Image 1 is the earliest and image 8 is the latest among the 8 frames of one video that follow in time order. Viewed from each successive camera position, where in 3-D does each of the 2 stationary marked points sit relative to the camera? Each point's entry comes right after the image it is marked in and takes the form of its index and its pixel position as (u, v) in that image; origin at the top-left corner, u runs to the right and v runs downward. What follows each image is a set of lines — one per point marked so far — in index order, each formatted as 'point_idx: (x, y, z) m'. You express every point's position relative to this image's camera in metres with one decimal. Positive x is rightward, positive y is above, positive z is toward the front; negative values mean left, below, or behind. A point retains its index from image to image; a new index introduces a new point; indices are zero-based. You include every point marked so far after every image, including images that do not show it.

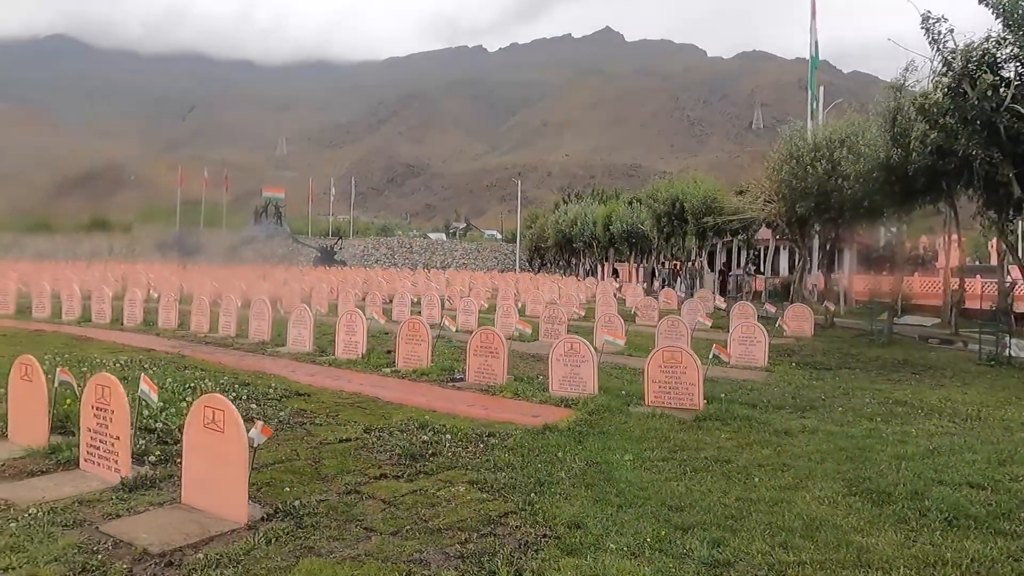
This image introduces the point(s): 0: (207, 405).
0: (-2.1, -0.8, +4.6) m
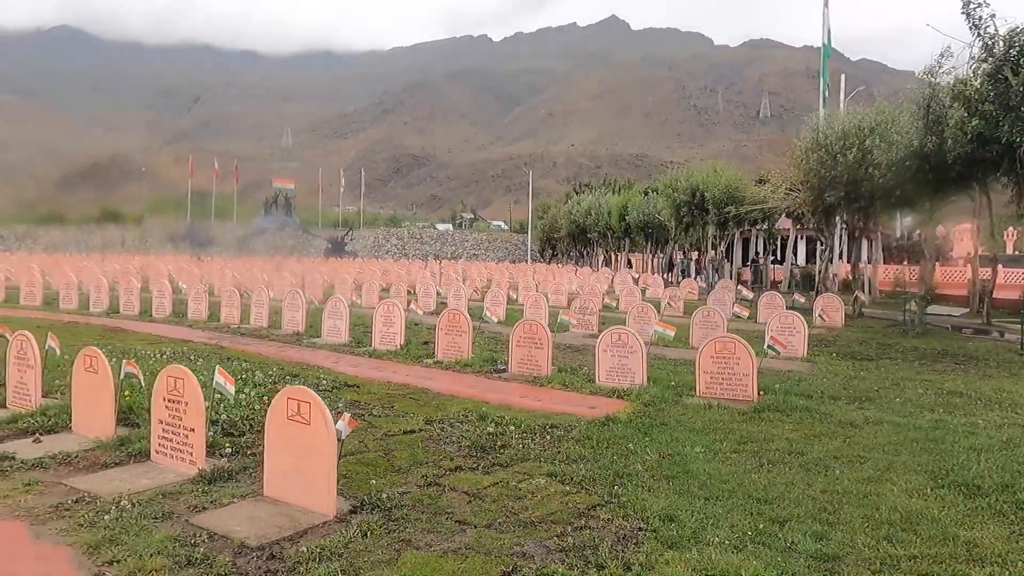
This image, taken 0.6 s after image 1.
0: (-1.5, -0.7, +4.5) m
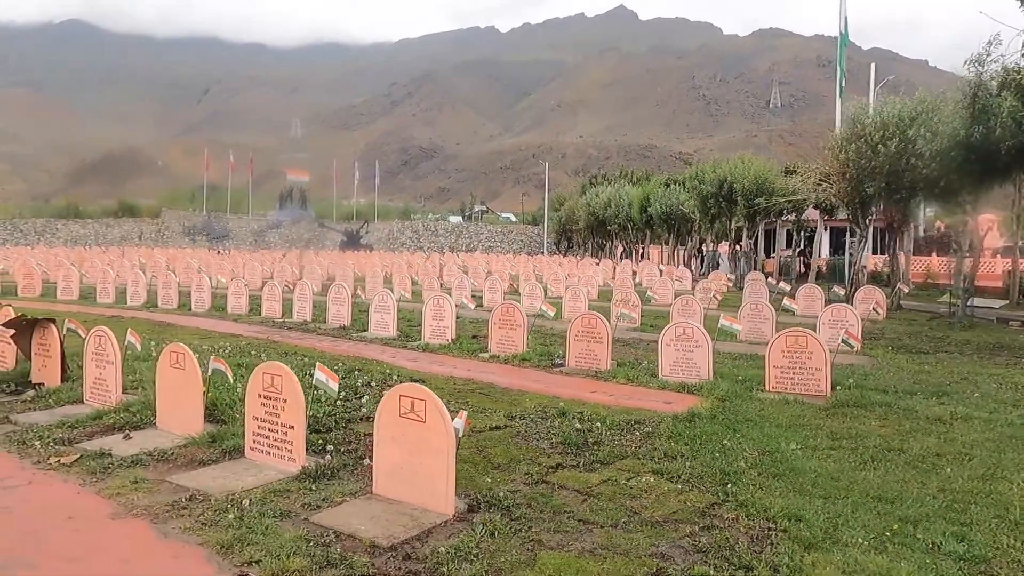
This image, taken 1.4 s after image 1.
0: (-0.7, -0.7, +4.5) m
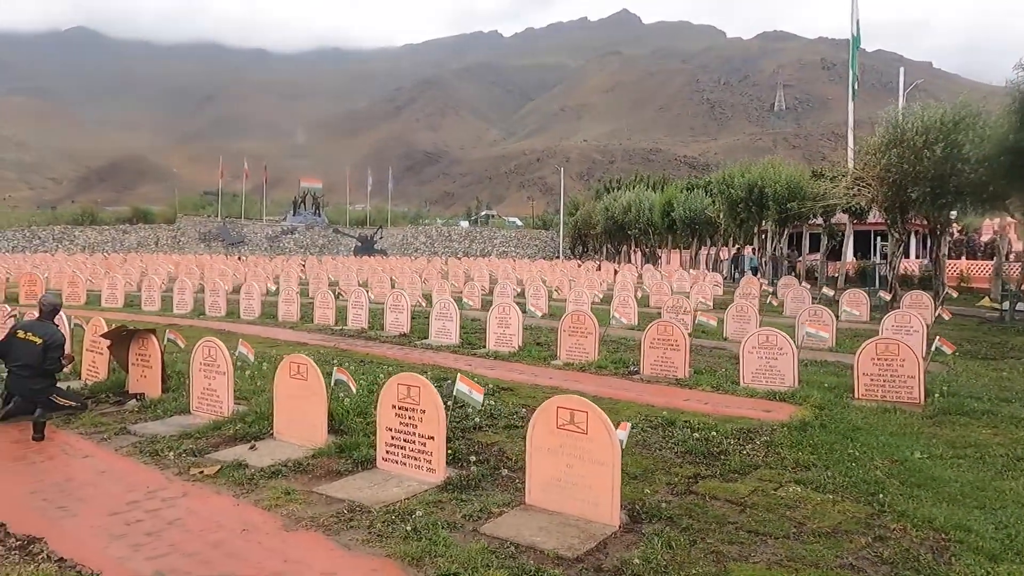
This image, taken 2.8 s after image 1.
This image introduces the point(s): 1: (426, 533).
0: (+0.3, -0.8, +4.5) m
1: (-0.5, -1.5, +4.1) m
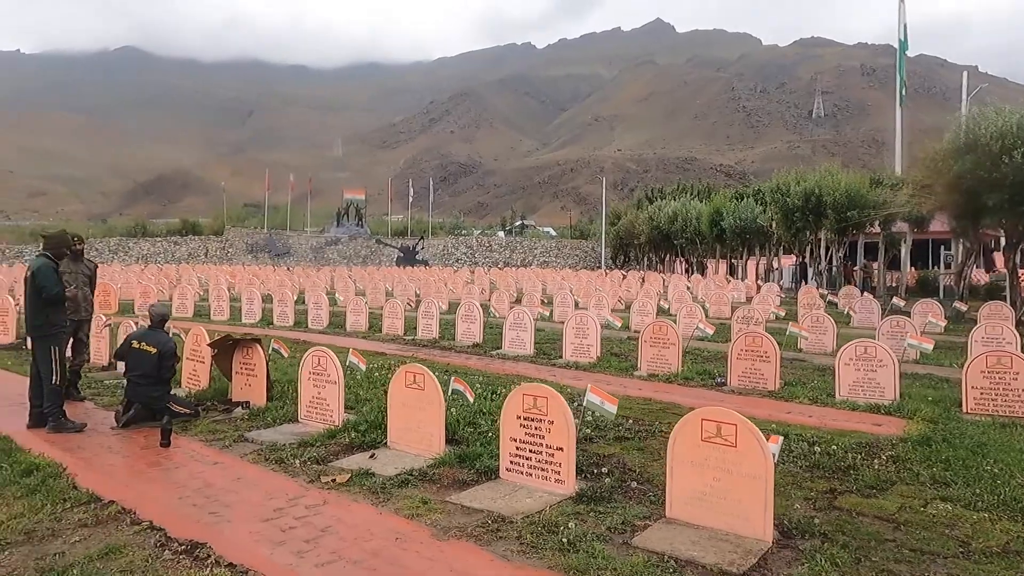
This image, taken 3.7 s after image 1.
0: (+1.3, -0.9, +4.4) m
1: (+0.4, -1.6, +4.1) m
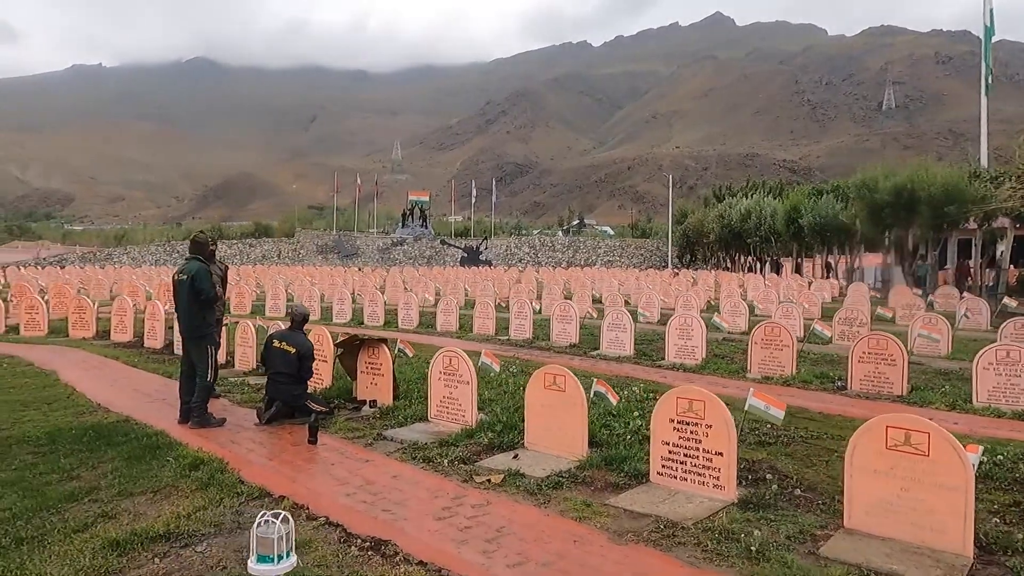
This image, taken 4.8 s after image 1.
0: (+2.5, -0.9, +4.3) m
1: (+1.5, -1.6, +4.0) m
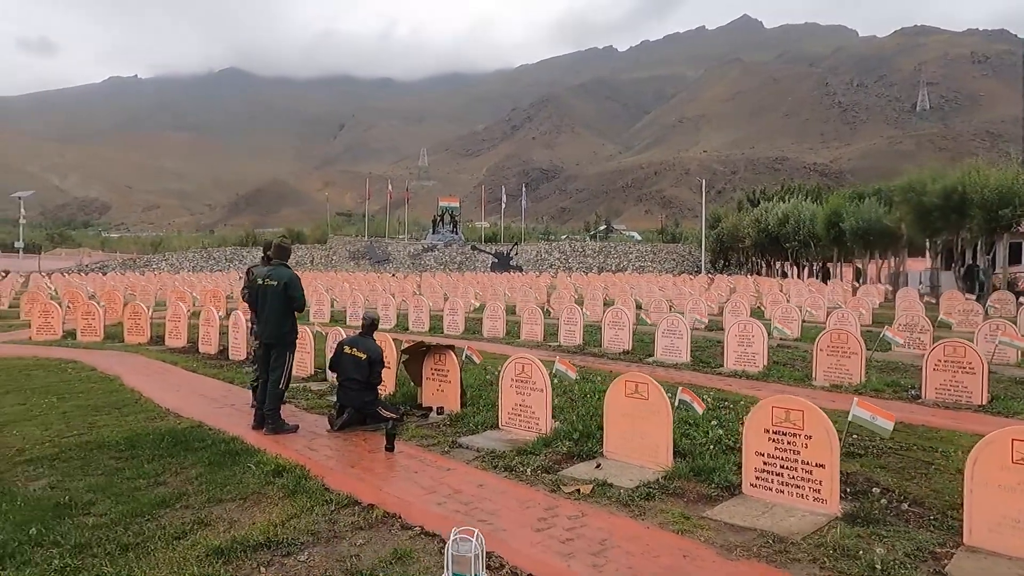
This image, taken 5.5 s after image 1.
0: (+3.1, -0.9, +4.0) m
1: (+2.2, -1.6, +3.8) m
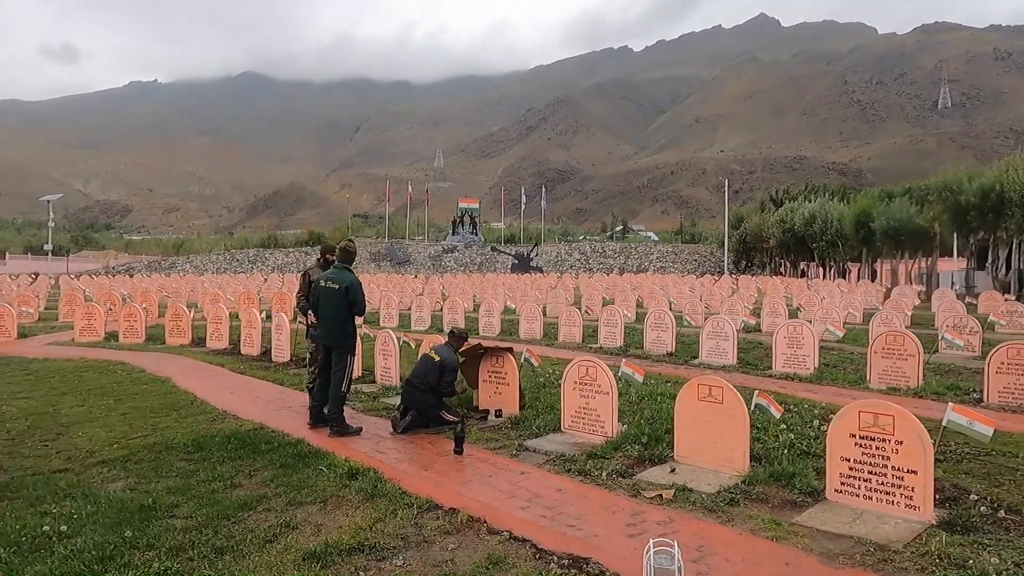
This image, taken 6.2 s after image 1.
0: (+3.7, -0.9, +3.9) m
1: (+2.8, -1.7, +3.7) m
